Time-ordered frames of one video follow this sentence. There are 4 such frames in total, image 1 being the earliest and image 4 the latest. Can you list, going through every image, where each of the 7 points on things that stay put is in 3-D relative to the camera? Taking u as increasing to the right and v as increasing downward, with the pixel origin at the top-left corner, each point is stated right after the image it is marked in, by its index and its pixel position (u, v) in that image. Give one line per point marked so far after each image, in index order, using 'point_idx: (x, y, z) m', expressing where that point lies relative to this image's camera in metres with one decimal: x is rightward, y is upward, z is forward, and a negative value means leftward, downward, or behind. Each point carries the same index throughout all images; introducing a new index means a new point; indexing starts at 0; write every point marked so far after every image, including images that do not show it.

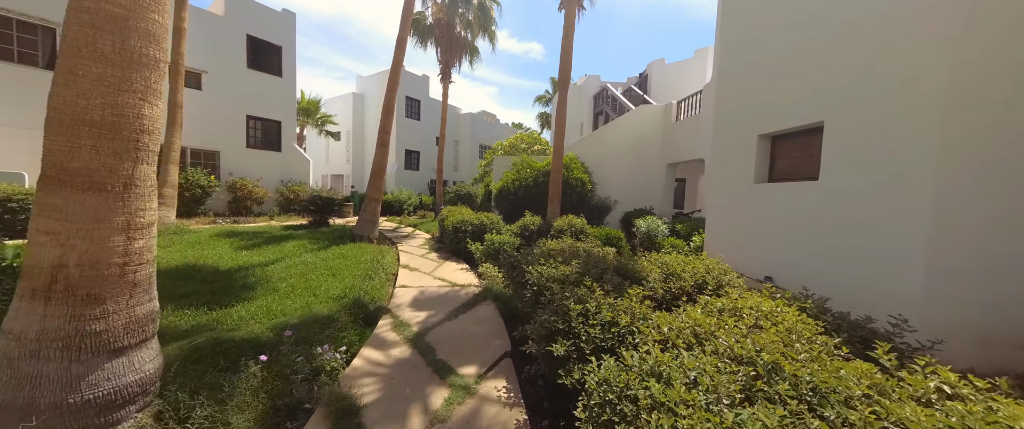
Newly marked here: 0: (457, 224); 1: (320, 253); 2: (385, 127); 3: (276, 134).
0: (-1.2, -0.2, +6.9) m
1: (-3.7, -0.8, +6.2) m
2: (-3.2, +2.2, +7.9) m
3: (-10.6, +3.7, +14.3) m
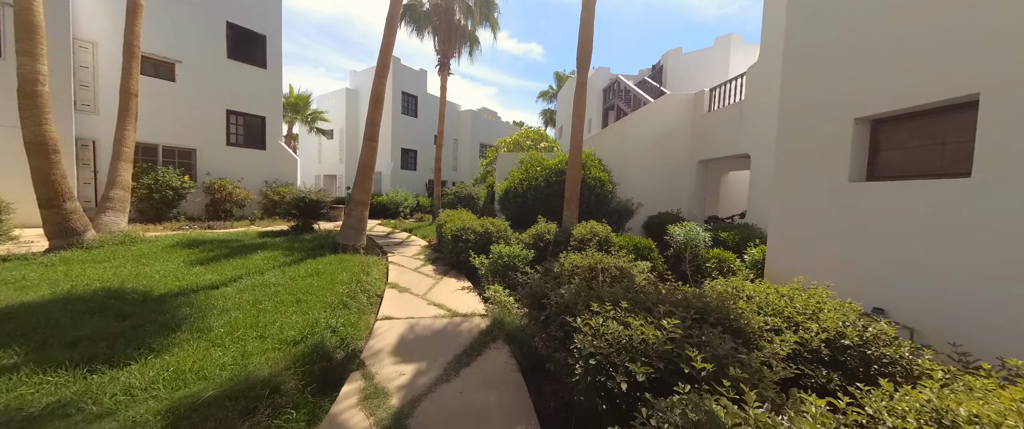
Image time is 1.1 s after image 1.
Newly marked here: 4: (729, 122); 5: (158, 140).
0: (-1.0, -0.3, +5.8) m
1: (-3.5, -0.9, +5.1) m
2: (-3.0, +2.1, +6.8) m
3: (-10.4, +3.5, +13.1) m
4: (+4.4, +1.9, +6.4) m
5: (-11.9, +2.5, +10.7) m
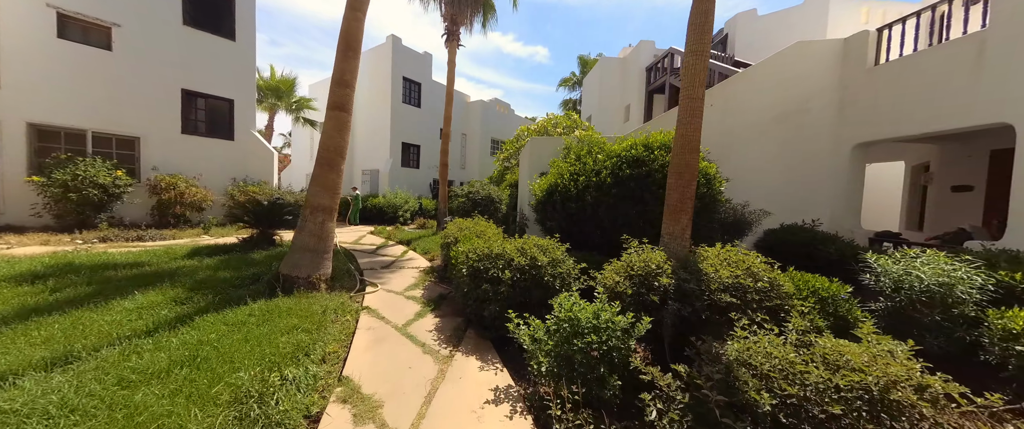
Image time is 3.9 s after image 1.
0: (-0.4, -0.5, +3.2) m
1: (-2.9, -1.0, +2.5) m
2: (-2.3, +1.9, +4.3) m
3: (-9.6, +3.3, +10.8) m
4: (+5.1, +1.7, +3.8) m
5: (-11.2, +2.4, +8.3) m
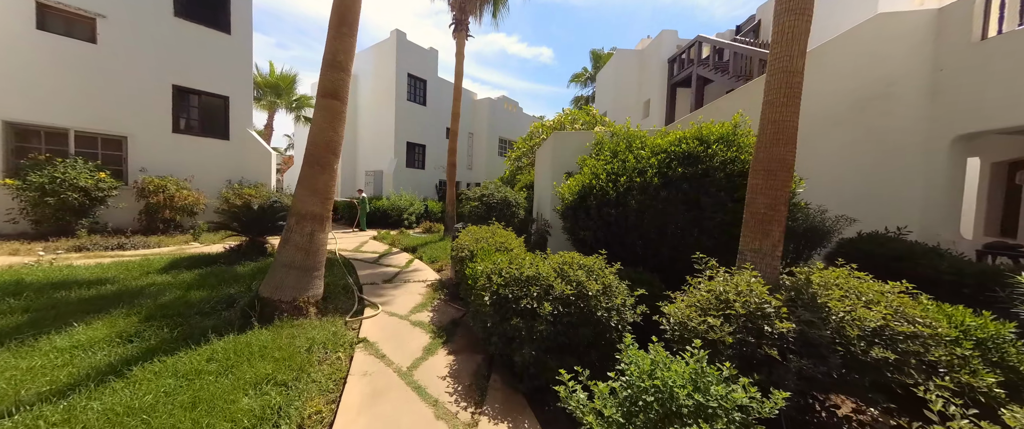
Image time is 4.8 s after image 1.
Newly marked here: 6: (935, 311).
0: (-0.1, -0.6, +2.5) m
1: (-2.6, -1.1, +1.8) m
2: (-2.0, +1.8, +3.6) m
3: (-9.2, +3.2, +10.1) m
4: (+5.4, +1.6, +3.0) m
5: (-10.8, +2.2, +7.7) m
6: (+2.9, -0.7, +2.2) m
